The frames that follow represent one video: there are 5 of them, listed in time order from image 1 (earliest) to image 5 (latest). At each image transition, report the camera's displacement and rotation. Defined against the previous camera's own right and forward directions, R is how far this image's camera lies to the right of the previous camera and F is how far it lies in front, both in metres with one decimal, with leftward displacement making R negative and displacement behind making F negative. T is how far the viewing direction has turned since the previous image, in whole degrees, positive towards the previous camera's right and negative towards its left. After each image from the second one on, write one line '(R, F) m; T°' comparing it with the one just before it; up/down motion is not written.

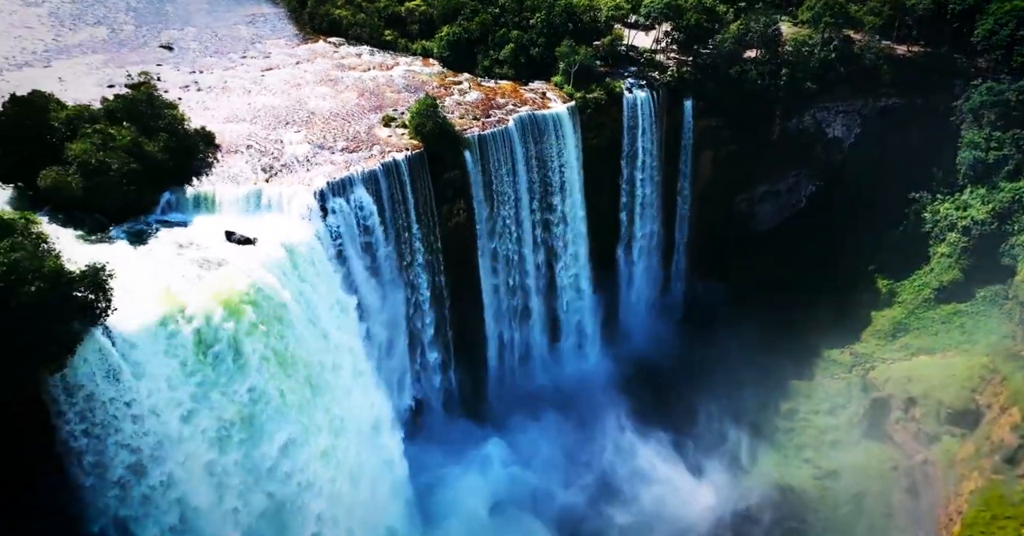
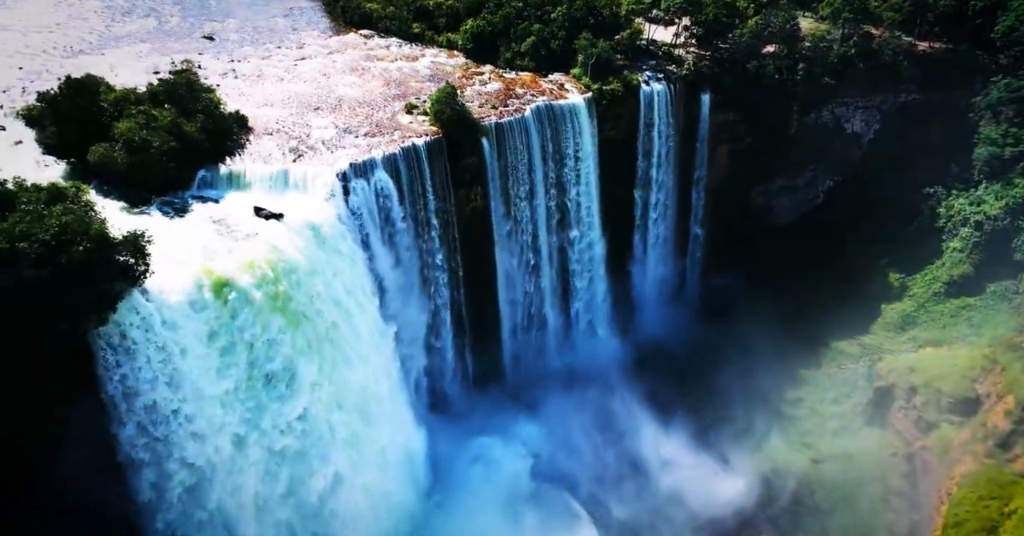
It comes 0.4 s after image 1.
(+1.2, -1.7) m; -3°
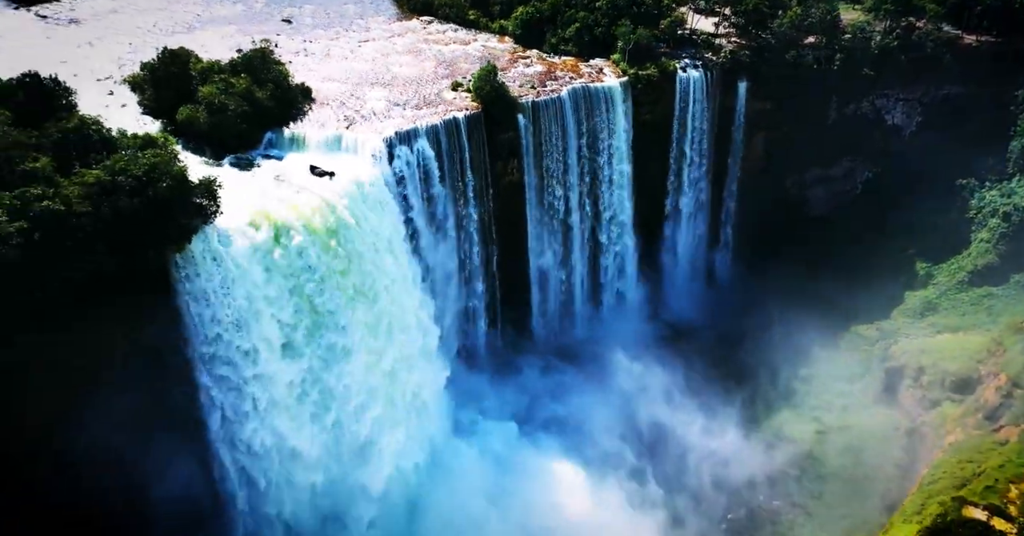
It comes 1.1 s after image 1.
(+2.6, -3.4) m; -6°
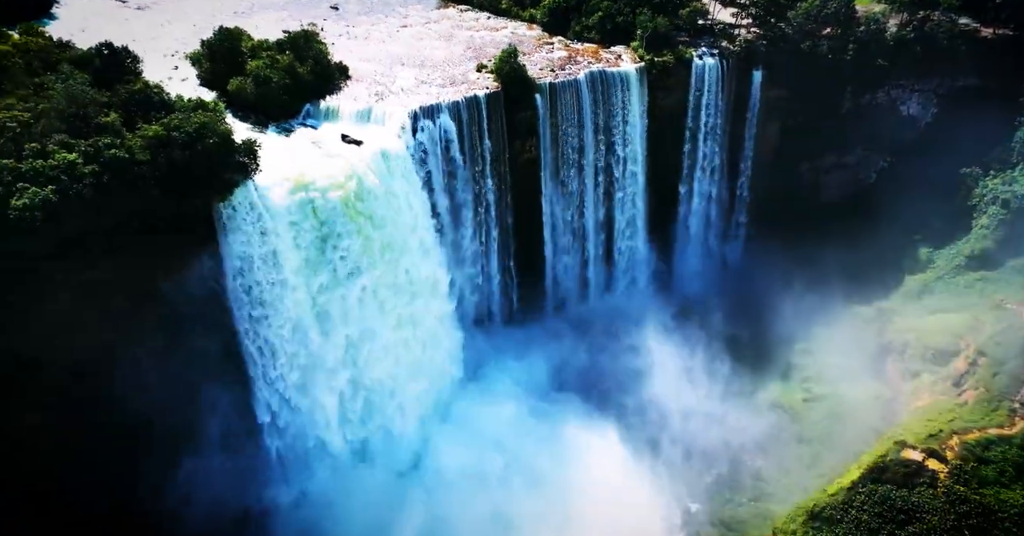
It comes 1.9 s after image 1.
(+2.3, -3.3) m; -4°
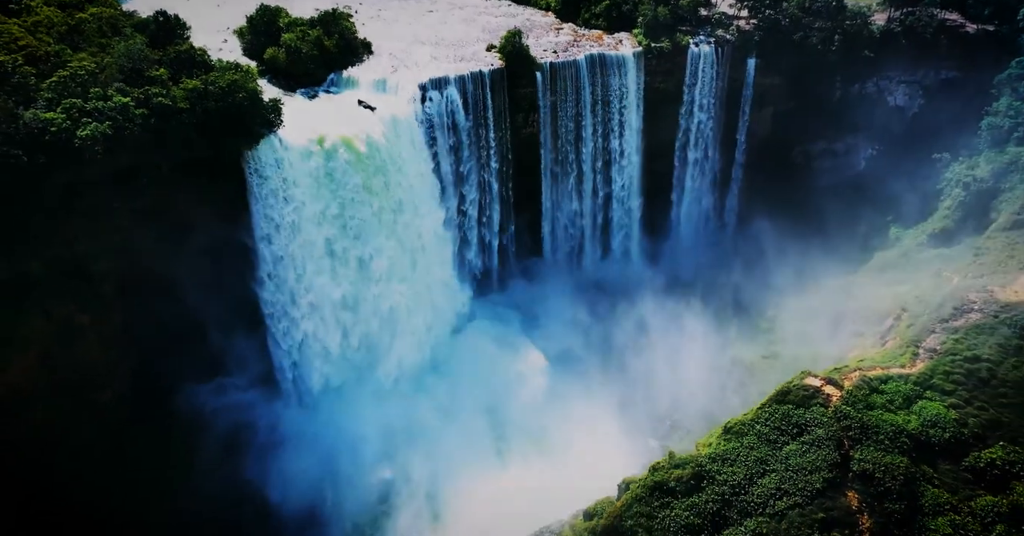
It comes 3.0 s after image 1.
(+3.7, -4.7) m; -4°
